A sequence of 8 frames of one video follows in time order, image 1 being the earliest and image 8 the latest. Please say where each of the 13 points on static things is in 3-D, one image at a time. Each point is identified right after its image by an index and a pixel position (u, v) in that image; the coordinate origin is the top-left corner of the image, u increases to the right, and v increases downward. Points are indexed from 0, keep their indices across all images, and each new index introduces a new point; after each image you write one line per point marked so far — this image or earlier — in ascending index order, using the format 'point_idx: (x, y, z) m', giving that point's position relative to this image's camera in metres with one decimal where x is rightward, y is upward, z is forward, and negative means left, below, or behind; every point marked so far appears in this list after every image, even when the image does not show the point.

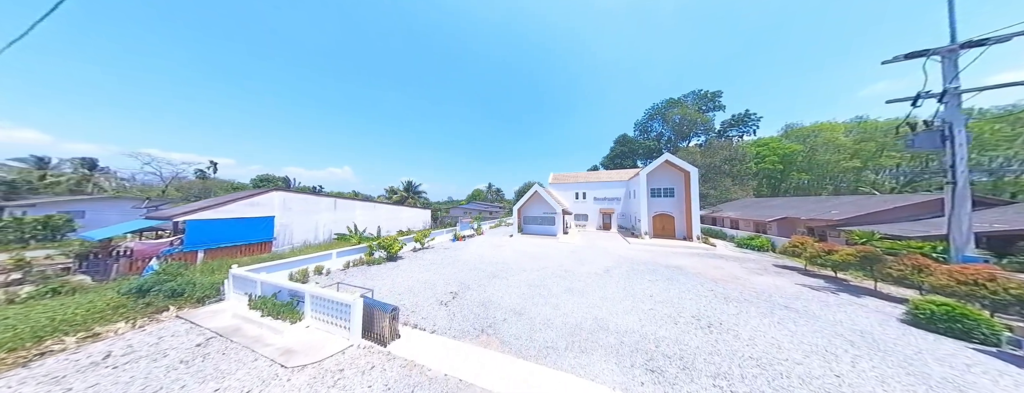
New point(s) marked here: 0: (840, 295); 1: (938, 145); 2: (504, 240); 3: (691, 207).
0: (+12.3, -3.7, +7.4) m
1: (+19.0, +2.3, +8.7) m
2: (-0.6, -4.3, +16.5) m
3: (+16.3, -1.0, +17.4) m
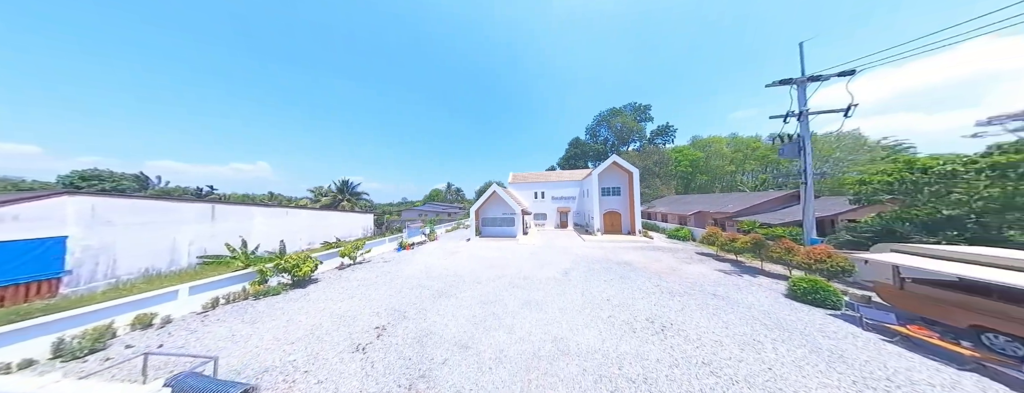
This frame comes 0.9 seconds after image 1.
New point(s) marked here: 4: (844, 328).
0: (+10.5, -3.6, +8.9) m
1: (+16.7, +2.4, +11.5) m
2: (-4.0, -4.3, +15.3) m
3: (+12.4, -0.8, +19.5) m
4: (+9.2, -3.7, +5.5) m
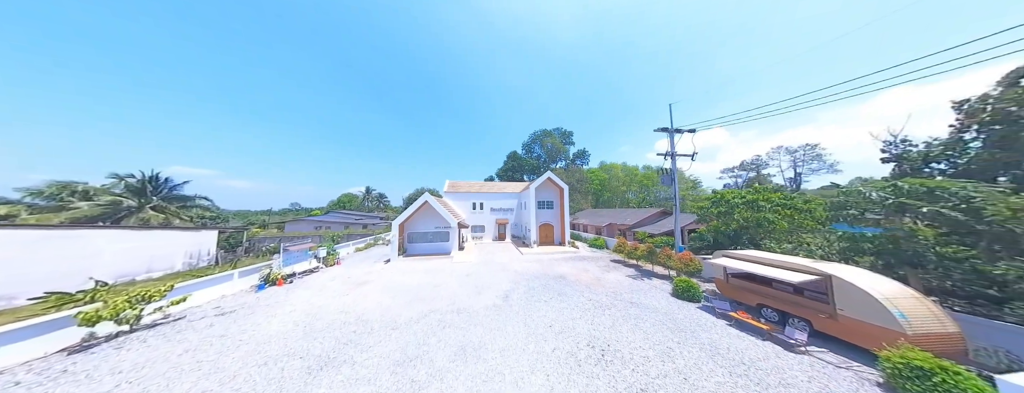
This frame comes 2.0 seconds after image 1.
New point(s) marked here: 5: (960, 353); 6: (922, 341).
0: (+7.3, -4.6, +10.7) m
1: (+12.5, +1.1, +15.5) m
2: (-8.5, -4.9, +12.2) m
3: (+5.7, -2.3, +21.6) m
4: (+7.2, -4.4, +7.1) m
5: (+11.7, -4.1, +5.2) m
6: (+10.4, -3.7, +5.0) m
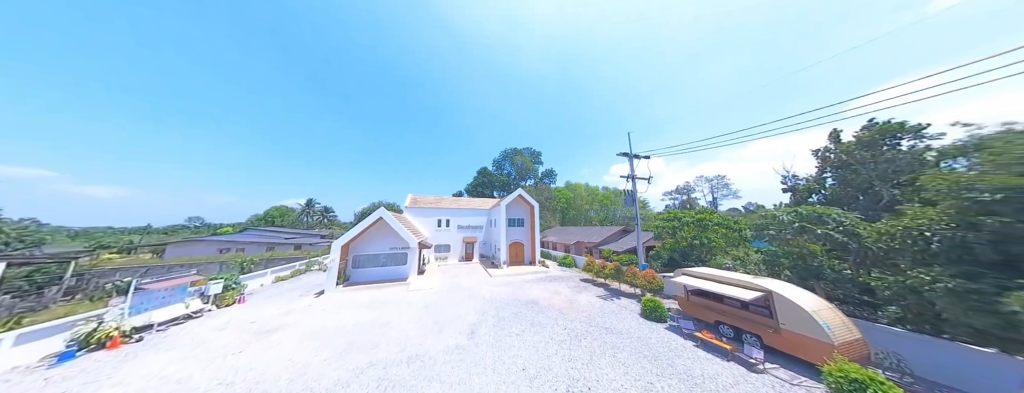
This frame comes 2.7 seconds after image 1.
0: (+5.6, -5.7, +10.7) m
1: (+10.0, -0.6, +16.6) m
2: (-10.2, -5.6, +9.6) m
3: (+2.4, -4.2, +21.3) m
4: (+6.0, -5.2, +7.1) m
5: (+10.8, -4.9, +5.9) m
6: (+9.6, -4.4, +5.6) m
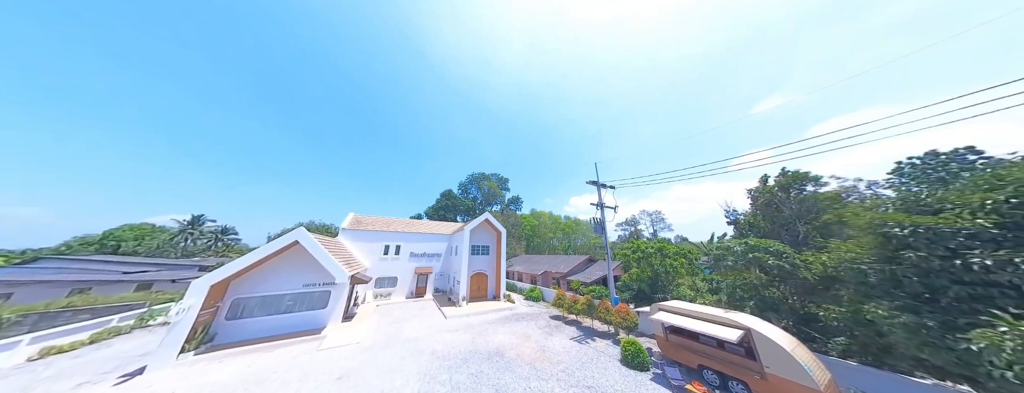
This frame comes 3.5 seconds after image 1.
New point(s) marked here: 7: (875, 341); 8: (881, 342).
0: (+3.7, -7.0, +9.3) m
1: (+7.2, -3.0, +16.6) m
2: (-11.7, -5.9, +5.6) m
3: (-1.3, -6.8, +19.3) m
4: (+4.8, -6.1, +5.9) m
5: (+9.7, -5.9, +5.7) m
6: (+8.6, -5.3, +5.2) m
7: (+11.0, -4.3, +5.9) m
8: (+11.1, -4.3, +5.8) m
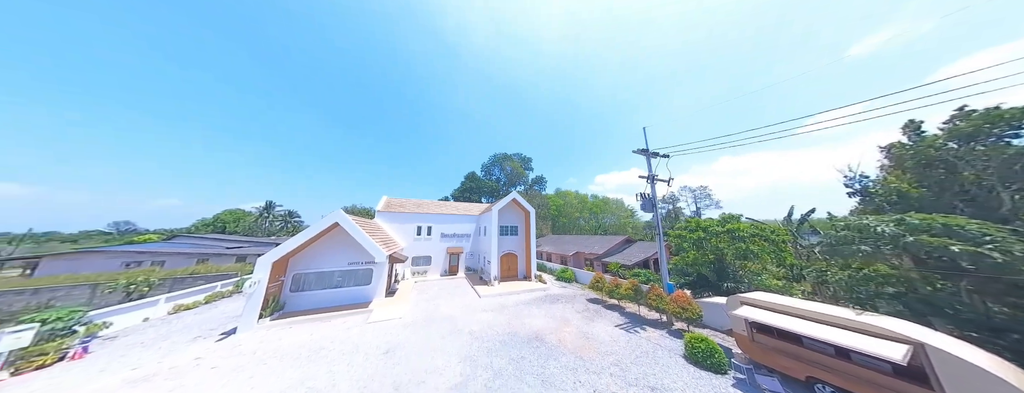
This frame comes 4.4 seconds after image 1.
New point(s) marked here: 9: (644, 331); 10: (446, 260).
0: (+5.4, -5.8, +8.3) m
1: (+9.6, -1.0, +14.7) m
2: (-10.3, -5.5, +6.3) m
3: (+1.6, -4.7, +18.8) m
4: (+6.1, -5.3, +4.8) m
5: (+11.0, -4.9, +3.9) m
6: (+9.7, -4.4, +3.5) m
7: (+12.2, -3.3, +3.8) m
8: (+12.3, -3.3, +3.8) m
9: (+5.7, -5.8, +8.4) m
10: (-6.7, -6.4, +19.8) m
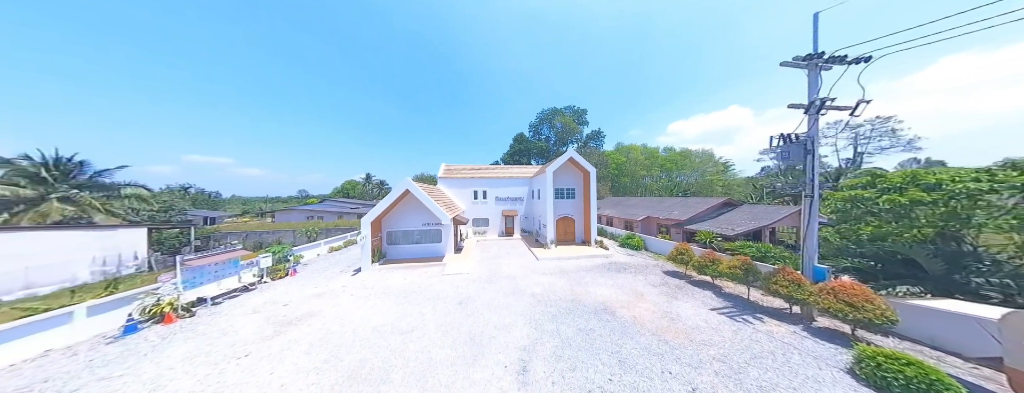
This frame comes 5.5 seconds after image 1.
0: (+7.8, -4.2, +6.4) m
1: (+13.2, +1.8, +10.5) m
2: (-7.9, -4.3, +8.4) m
3: (+6.7, -1.1, +17.1) m
4: (+7.6, -4.2, +2.8) m
5: (+12.1, -4.1, +0.6) m
6: (+10.7, -3.6, +0.4) m
7: (+13.1, -2.5, -0.1) m
8: (+13.1, -2.5, -0.2) m
9: (+8.1, -4.1, +6.4) m
10: (-0.9, -2.7, +20.5) m
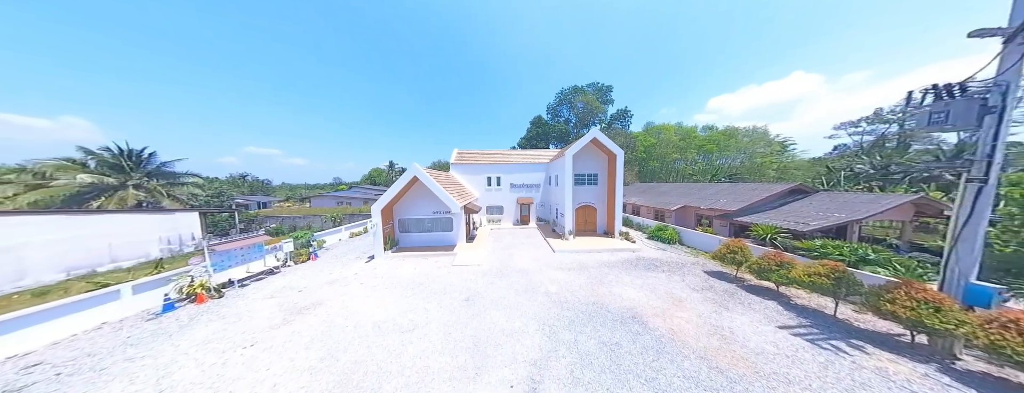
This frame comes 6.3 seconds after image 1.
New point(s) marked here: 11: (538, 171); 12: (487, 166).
0: (+8.1, -3.8, +4.7) m
1: (+13.8, +2.4, +7.9) m
2: (-7.4, -3.8, +8.3) m
3: (+8.0, 0.0, +15.2) m
4: (+7.4, -4.1, +1.1) m
5: (+11.7, -4.1, -1.4) m
6: (+10.3, -3.7, -1.5) m
7: (+12.7, -2.6, -2.3) m
8: (+12.7, -2.6, -2.4) m
9: (+8.3, -3.8, +4.7) m
10: (+0.7, -1.3, +19.5) m
11: (+2.5, +2.6, +19.4) m
12: (-2.4, +3.1, +19.1) m
